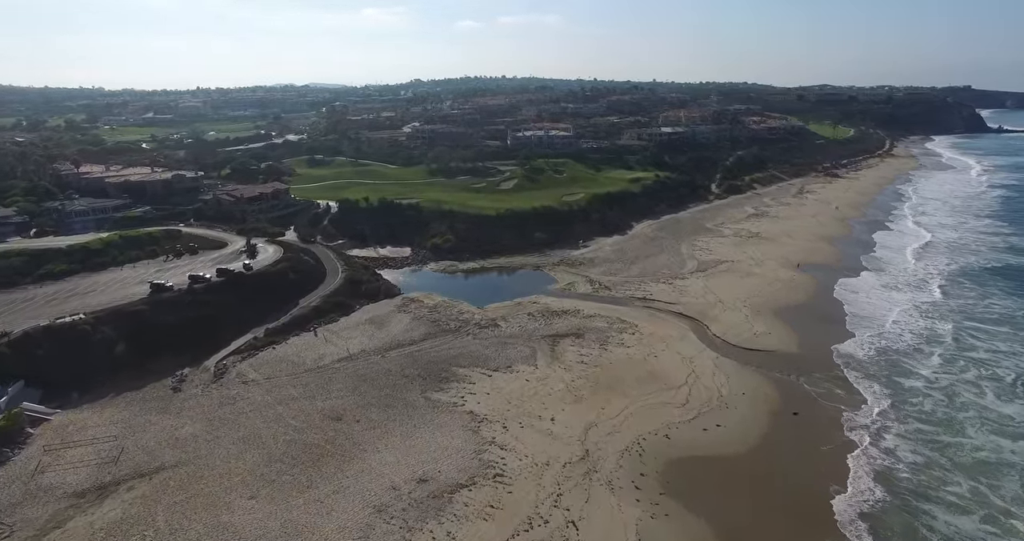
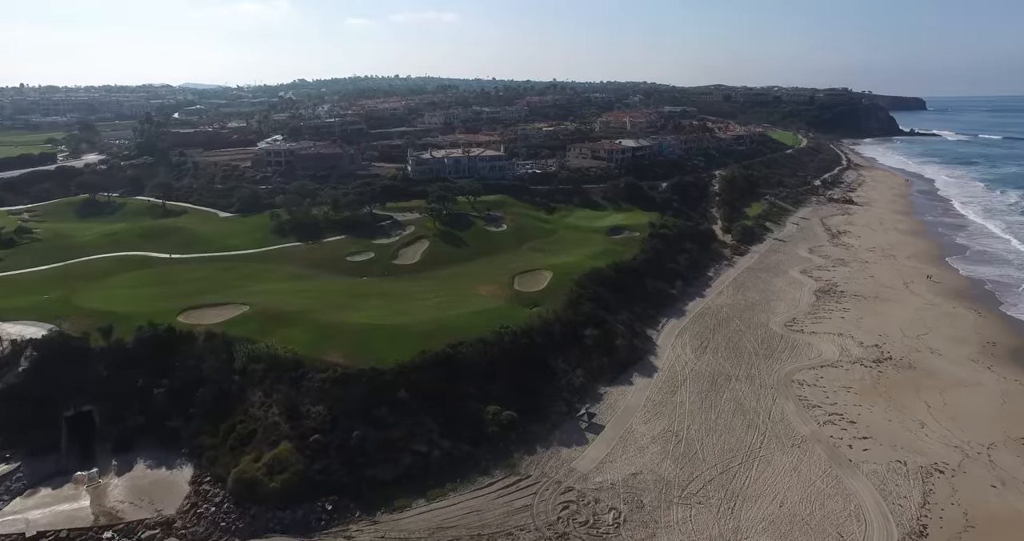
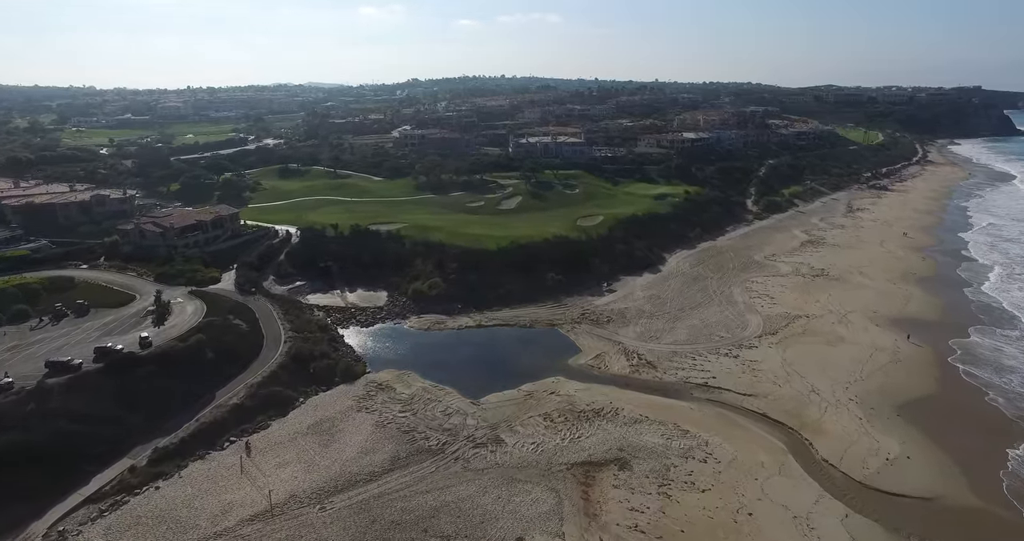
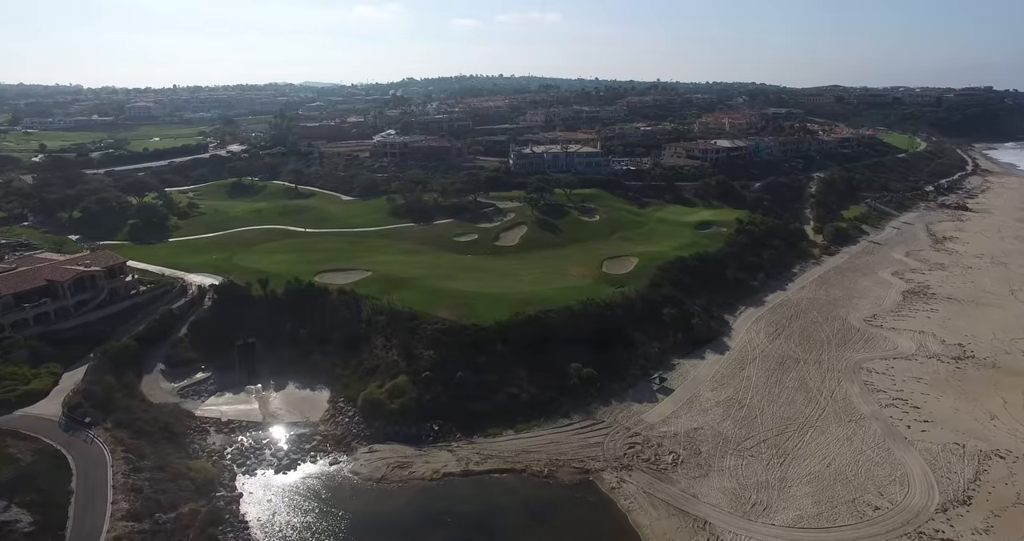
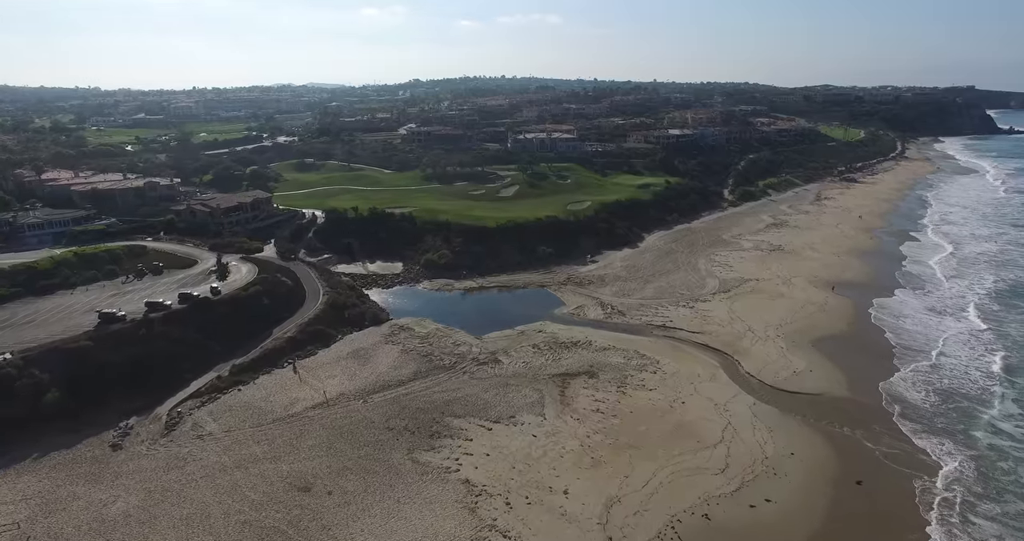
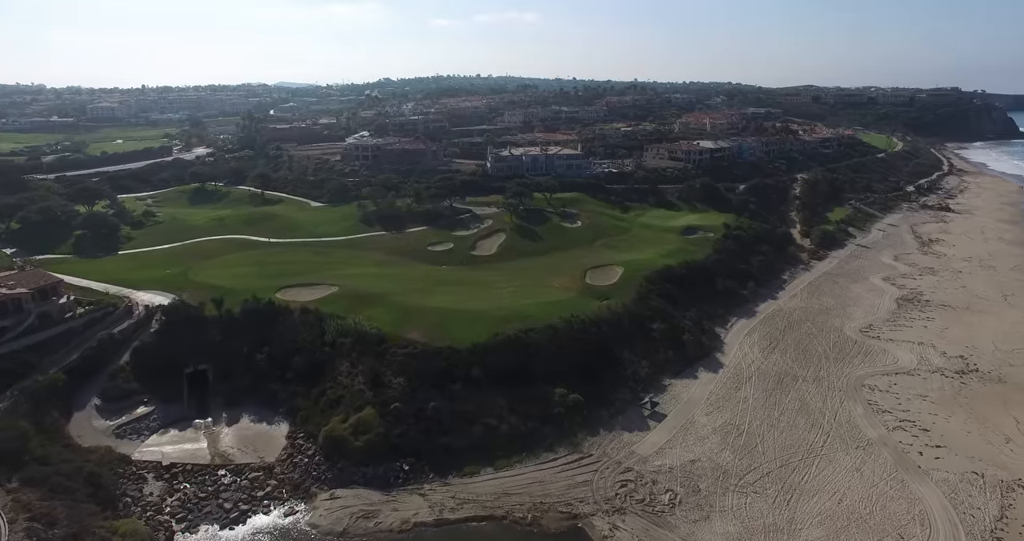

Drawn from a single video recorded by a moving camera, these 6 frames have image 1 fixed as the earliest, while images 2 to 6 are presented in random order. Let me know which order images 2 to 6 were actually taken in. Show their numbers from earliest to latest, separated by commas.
5, 3, 4, 6, 2
